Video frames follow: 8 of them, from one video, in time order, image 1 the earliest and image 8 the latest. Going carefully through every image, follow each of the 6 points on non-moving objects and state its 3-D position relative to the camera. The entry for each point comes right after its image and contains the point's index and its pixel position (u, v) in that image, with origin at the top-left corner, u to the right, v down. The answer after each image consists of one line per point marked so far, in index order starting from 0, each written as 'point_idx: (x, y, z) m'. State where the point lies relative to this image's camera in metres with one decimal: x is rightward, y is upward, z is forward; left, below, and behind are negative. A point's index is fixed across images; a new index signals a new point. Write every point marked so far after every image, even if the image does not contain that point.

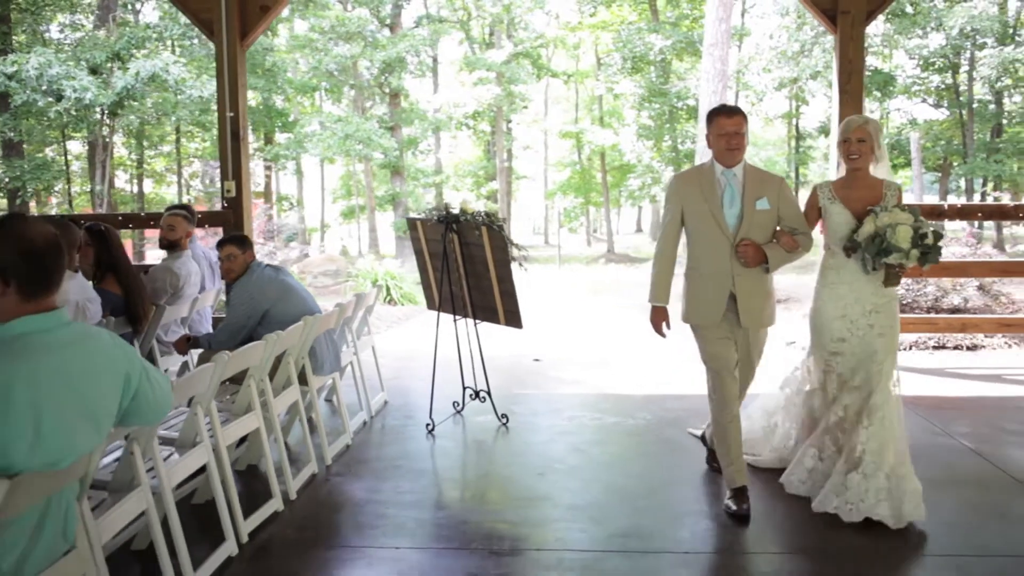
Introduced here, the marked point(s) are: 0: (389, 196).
0: (-2.3, +1.7, +16.6) m
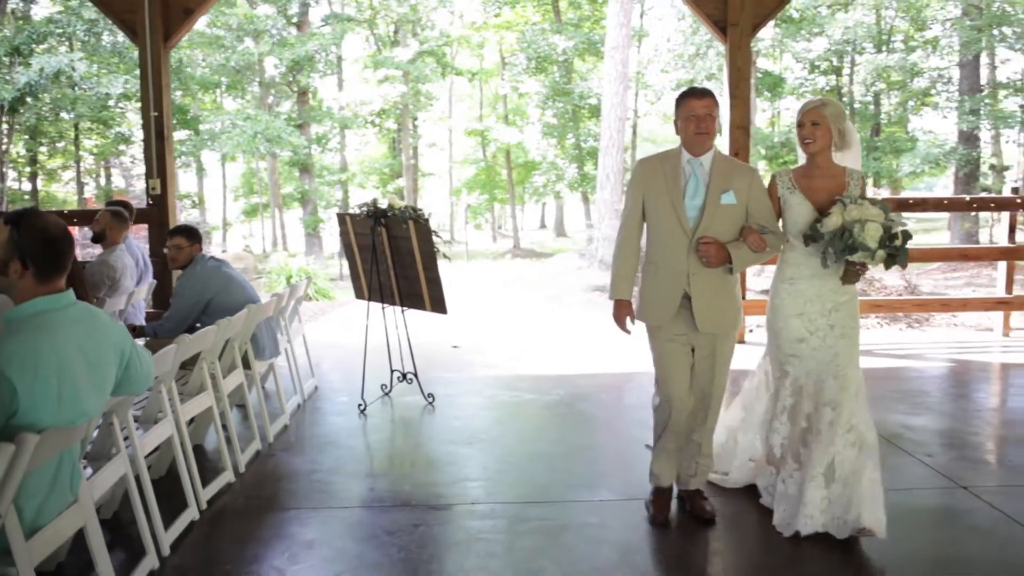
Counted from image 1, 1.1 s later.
0: (-4.0, +1.8, +16.7) m
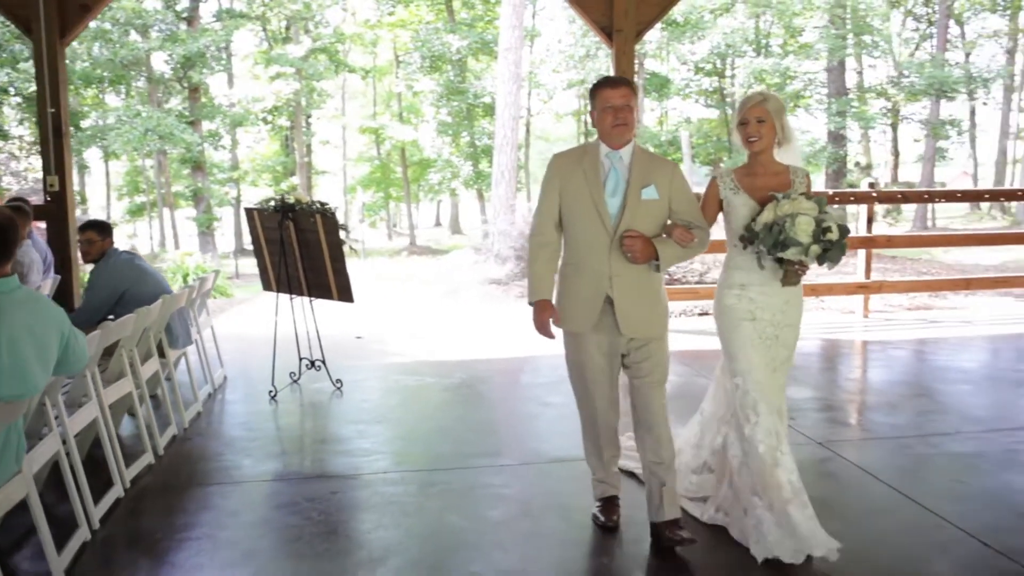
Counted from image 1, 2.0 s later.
0: (-5.9, +1.8, +16.5) m
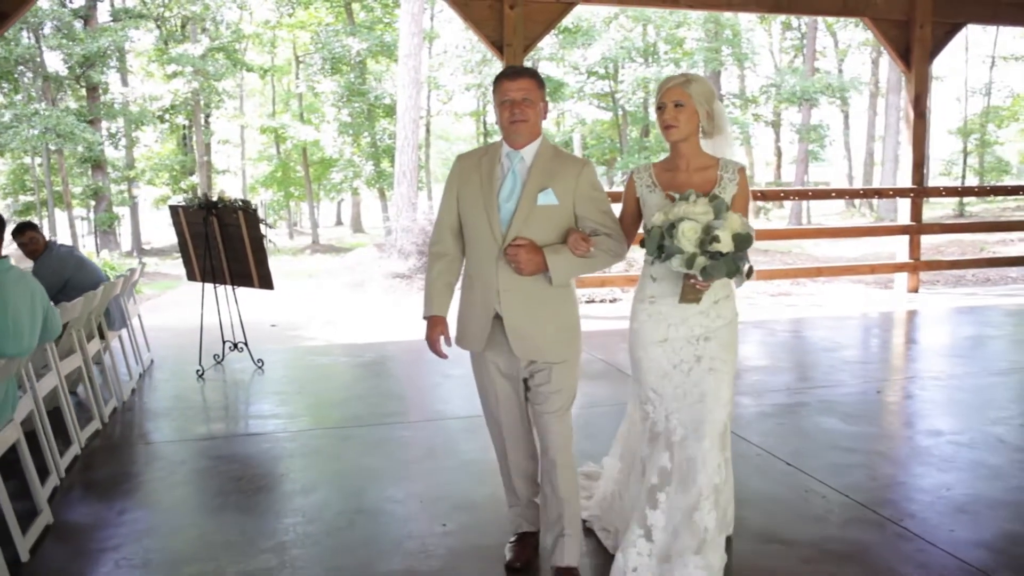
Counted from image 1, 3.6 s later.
0: (-7.8, +1.8, +16.4) m
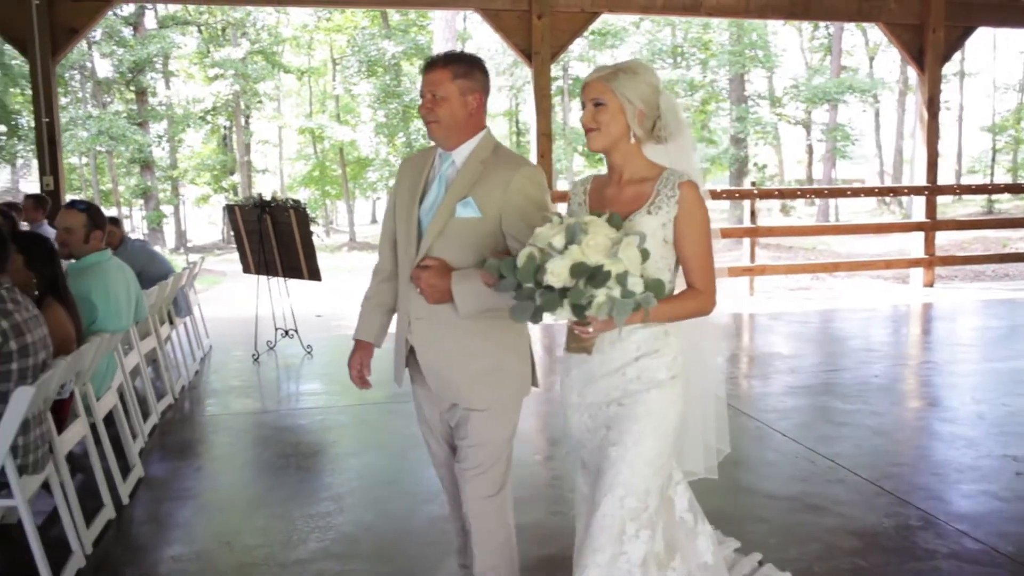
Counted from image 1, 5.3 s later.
0: (-7.2, +1.9, +17.2) m
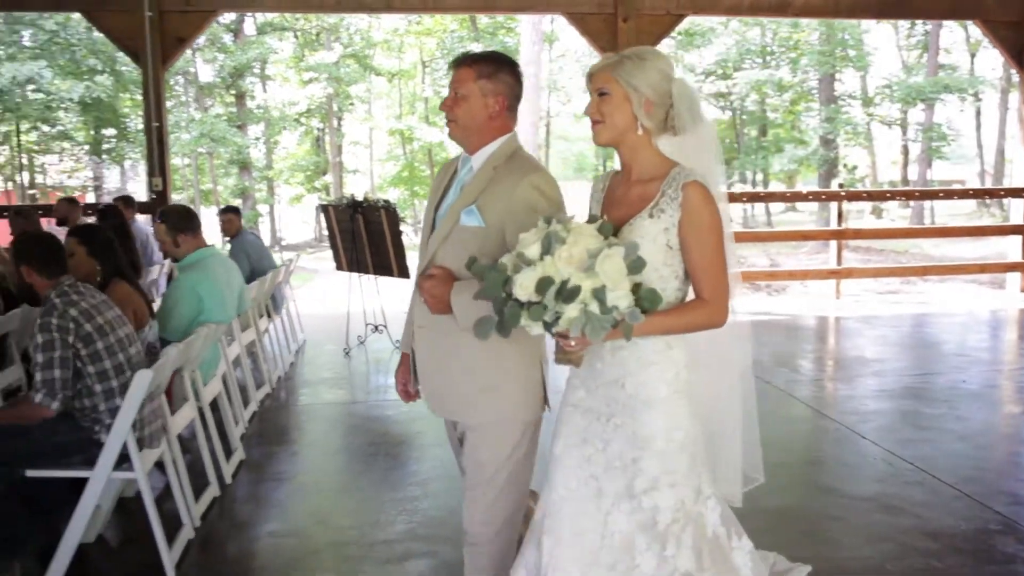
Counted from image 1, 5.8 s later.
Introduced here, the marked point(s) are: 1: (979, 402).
0: (-5.5, +2.0, +18.0) m
1: (+3.0, -0.7, +5.7) m
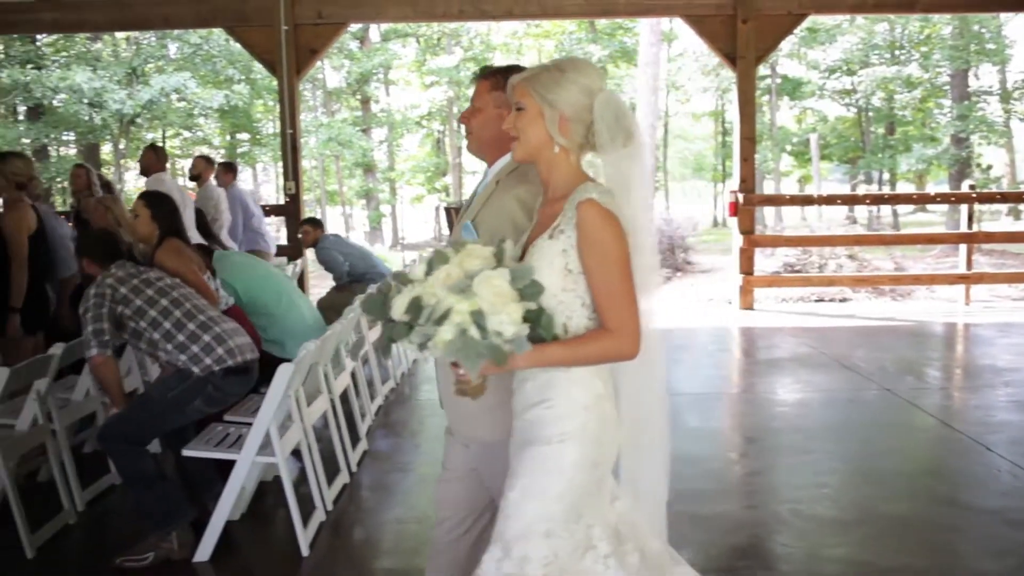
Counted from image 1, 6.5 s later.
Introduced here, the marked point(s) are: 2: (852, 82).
0: (-3.1, +2.0, +18.7) m
1: (+3.7, -0.8, +5.4) m
2: (+6.2, +3.8, +16.5) m
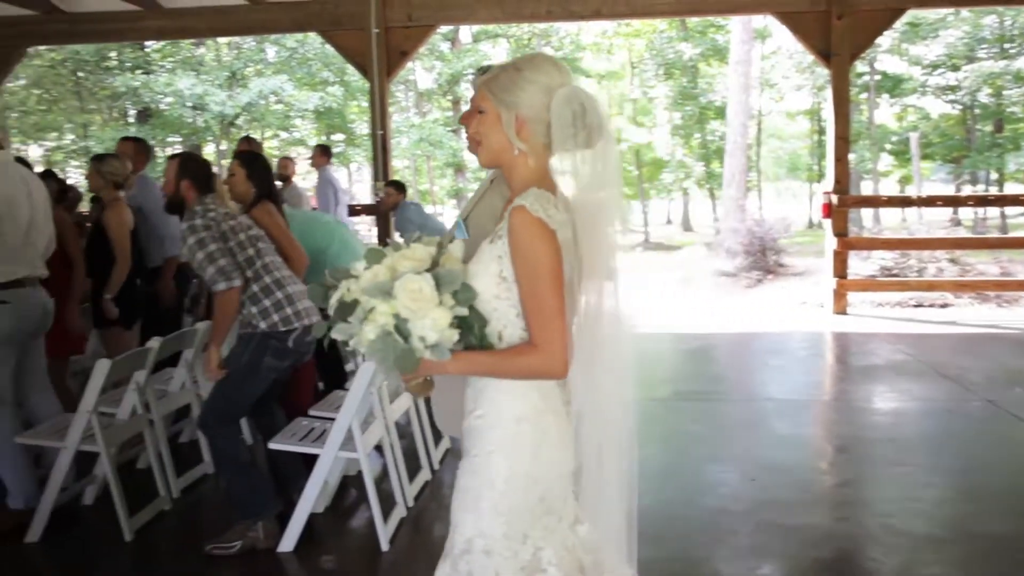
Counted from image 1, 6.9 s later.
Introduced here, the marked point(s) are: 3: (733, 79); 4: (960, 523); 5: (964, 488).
0: (-1.3, +2.1, +18.9) m
1: (+4.1, -0.8, +5.0) m
2: (+7.8, +3.7, +15.8) m
3: (+3.6, +3.4, +14.3) m
4: (+1.9, -1.0, +3.8) m
5: (+2.1, -0.9, +4.2) m
